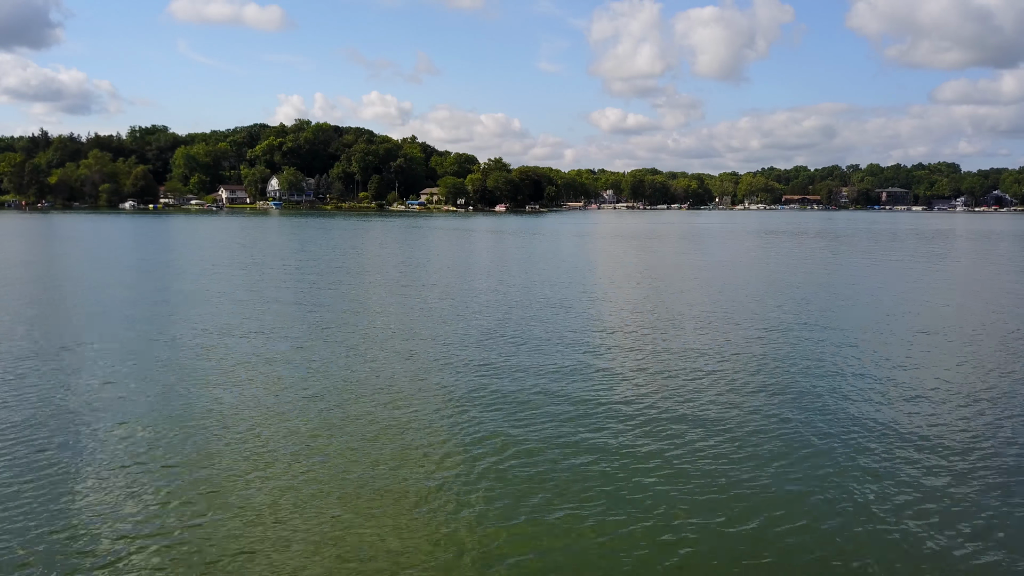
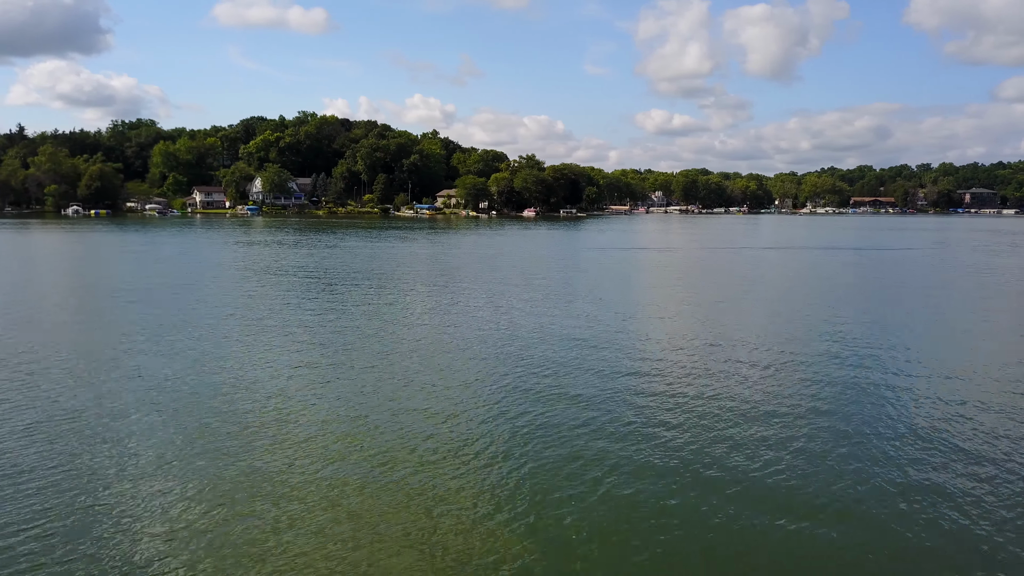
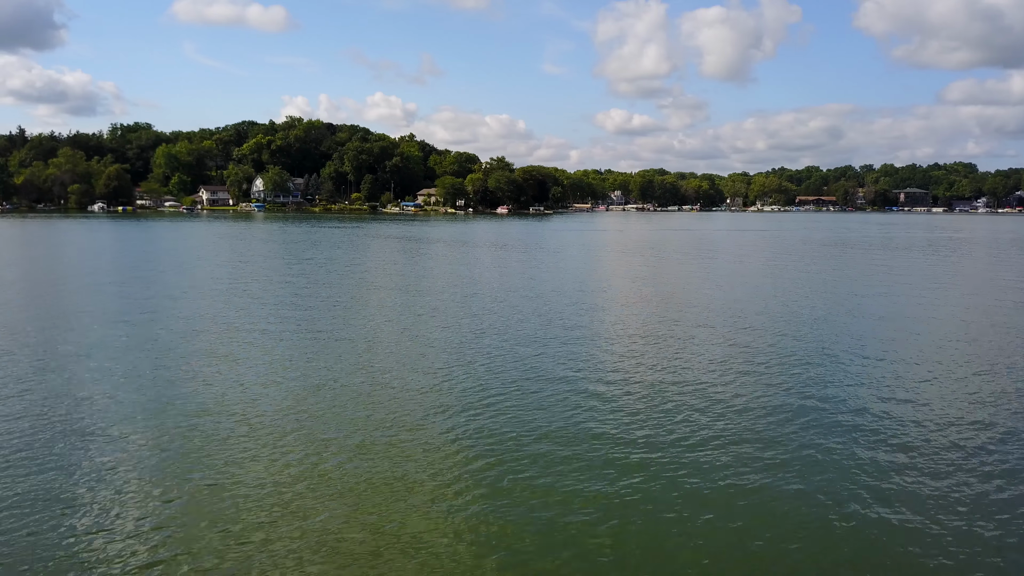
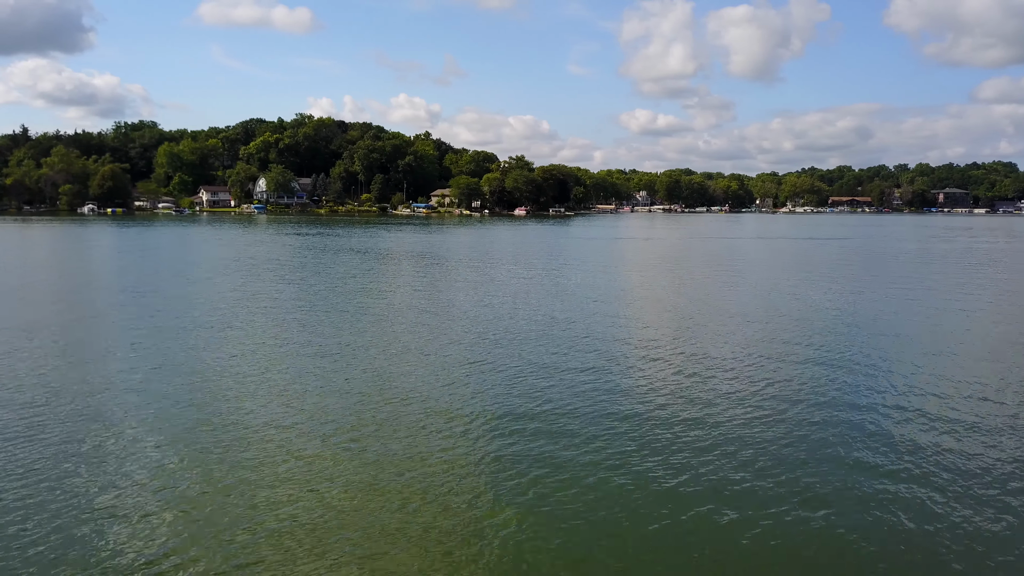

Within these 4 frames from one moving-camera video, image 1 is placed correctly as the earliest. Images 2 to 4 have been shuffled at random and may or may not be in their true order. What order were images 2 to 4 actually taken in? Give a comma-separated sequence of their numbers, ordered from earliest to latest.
3, 4, 2
